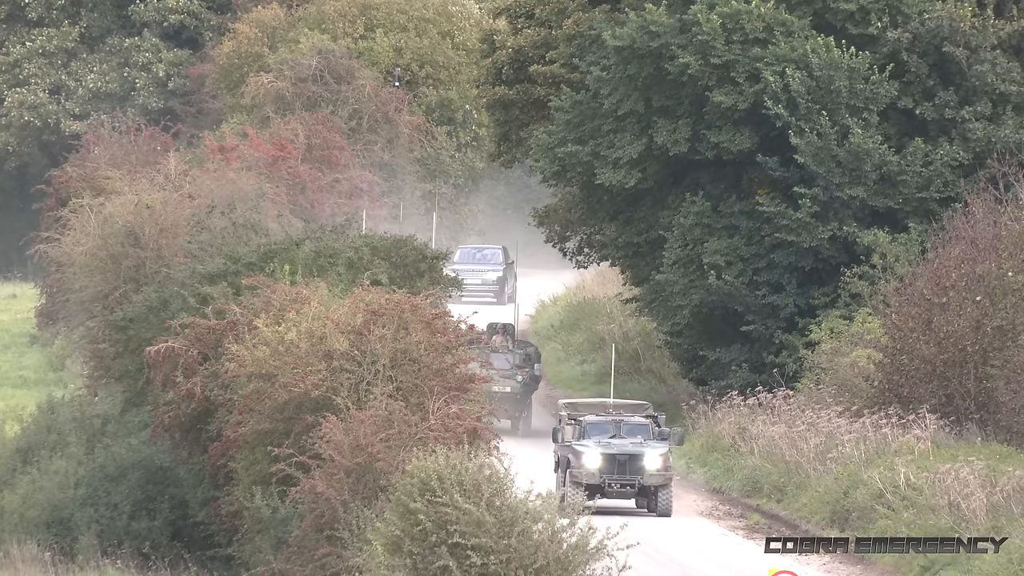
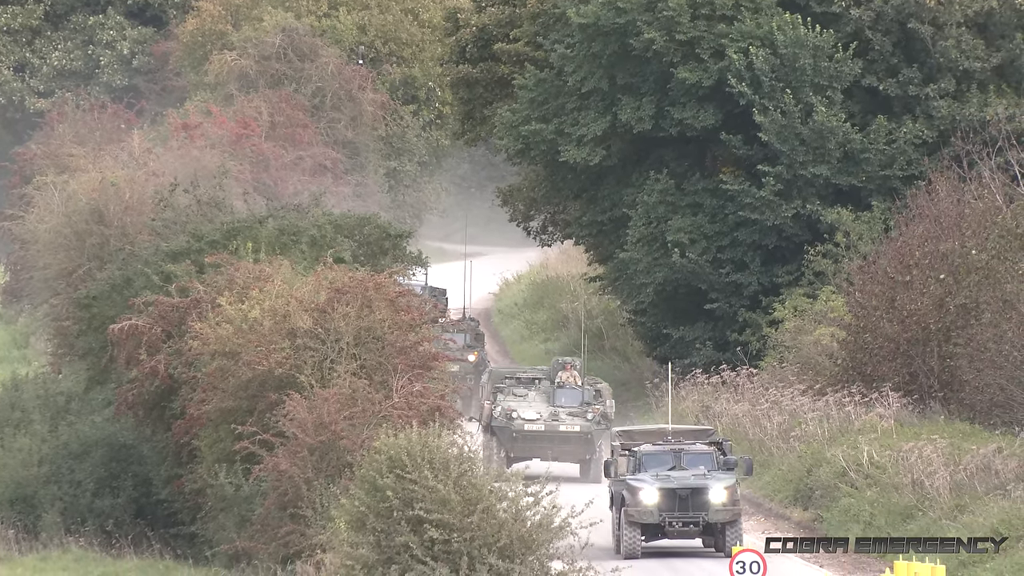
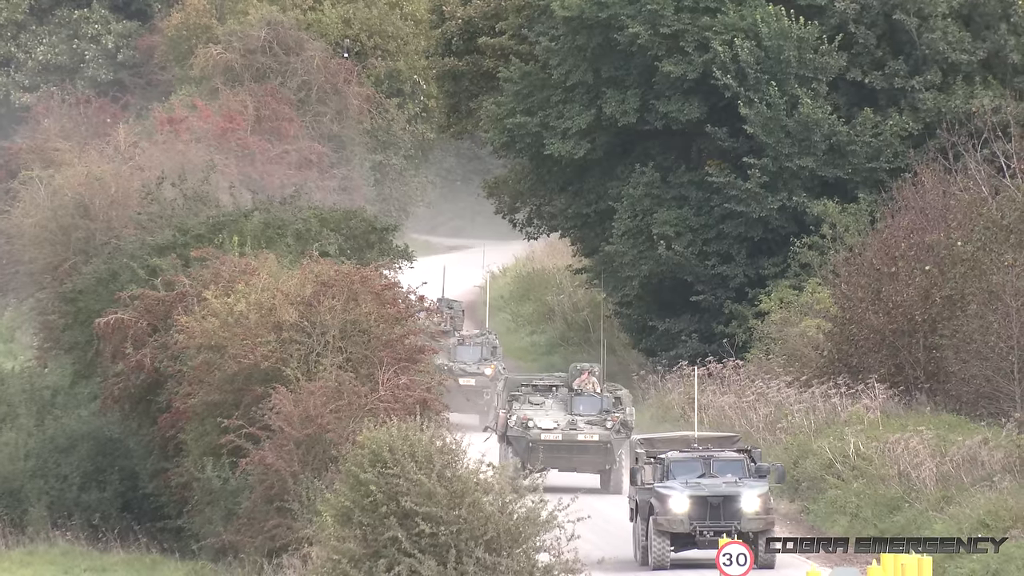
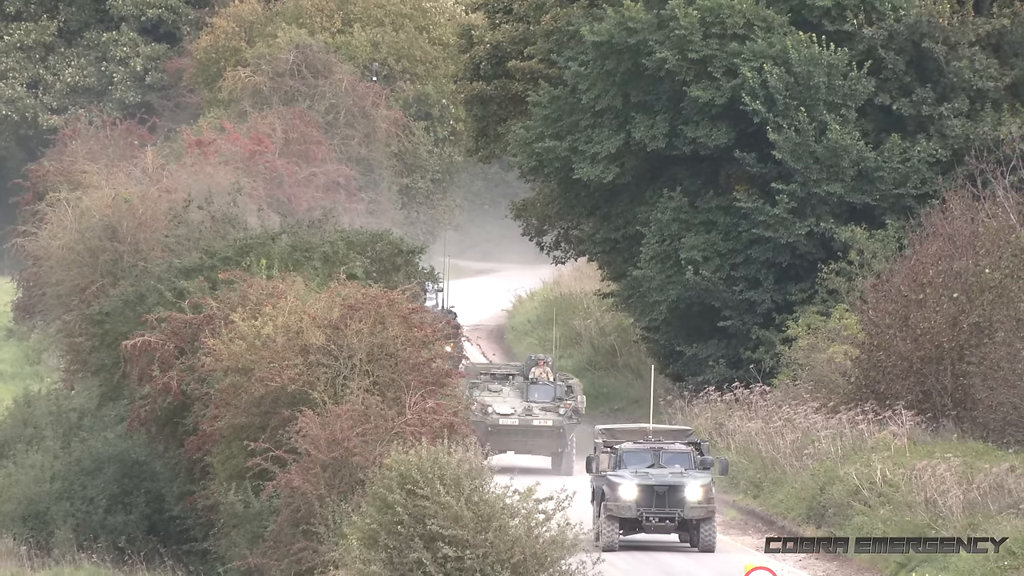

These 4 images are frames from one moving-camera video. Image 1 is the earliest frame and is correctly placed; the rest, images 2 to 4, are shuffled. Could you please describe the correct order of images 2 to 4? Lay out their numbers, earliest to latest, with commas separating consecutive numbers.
4, 2, 3
